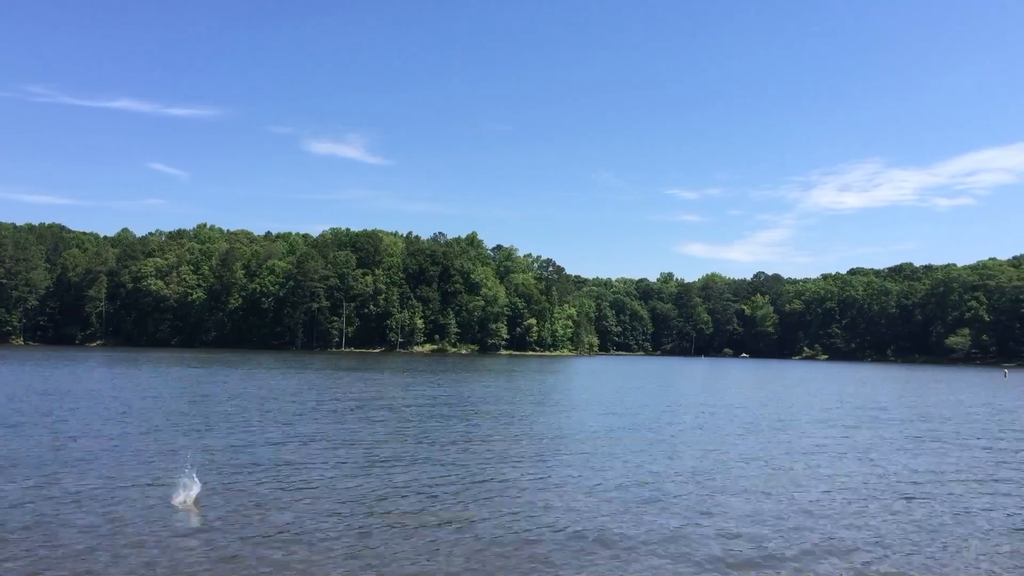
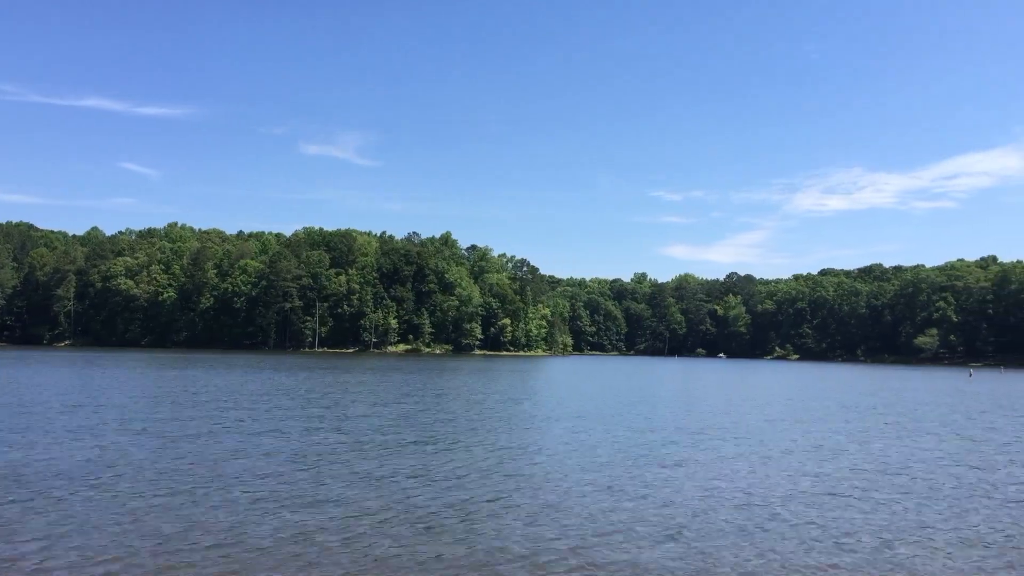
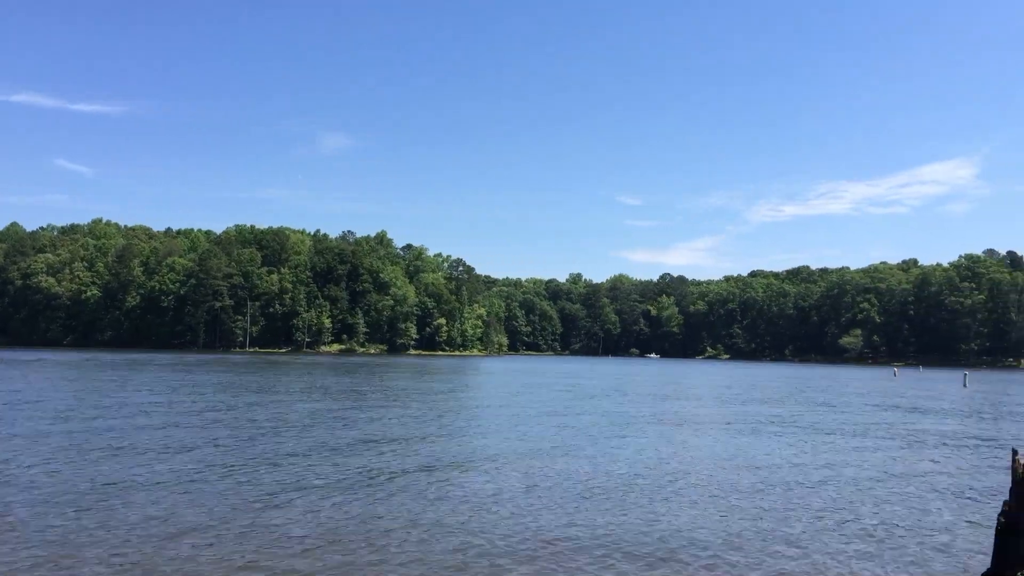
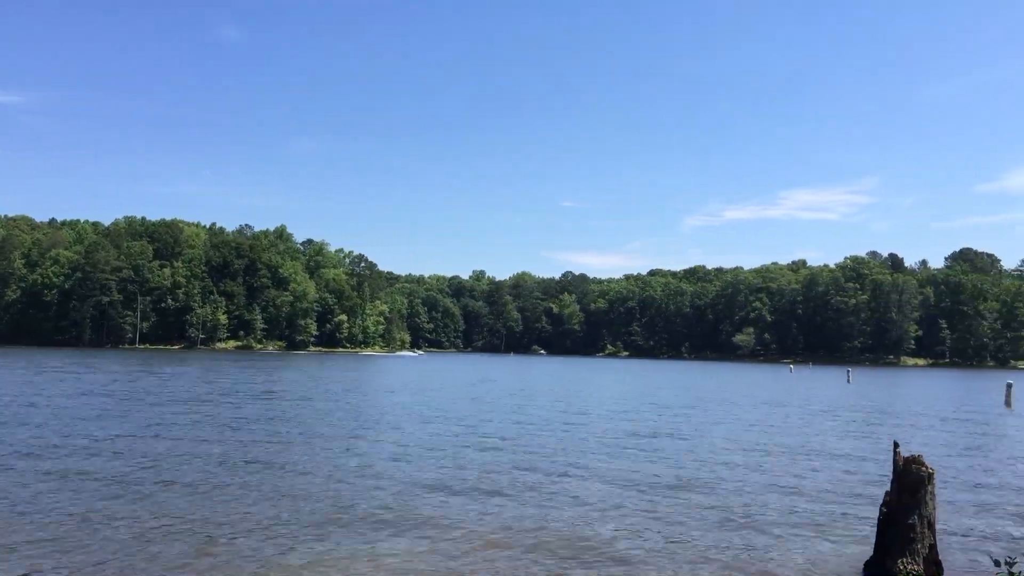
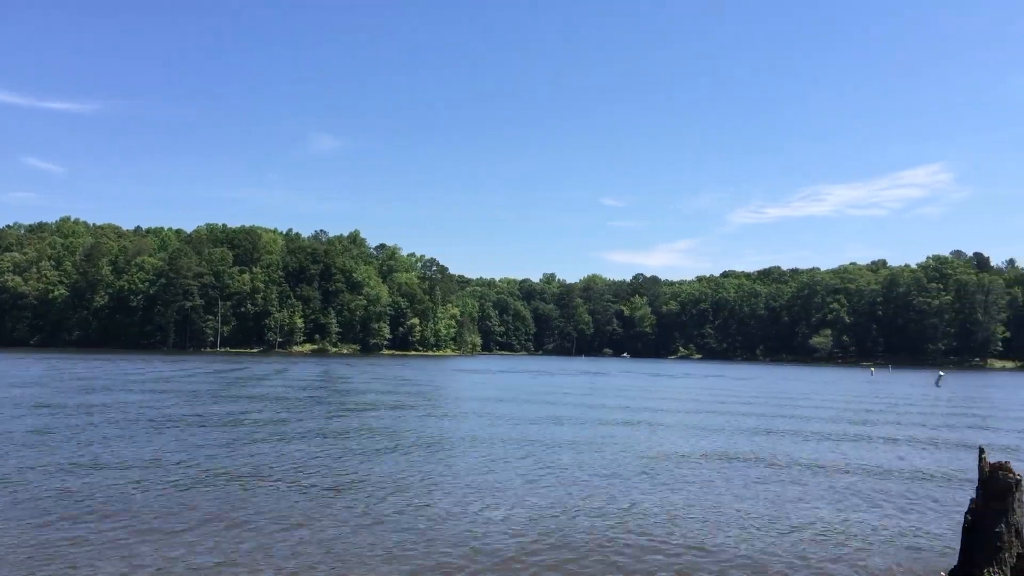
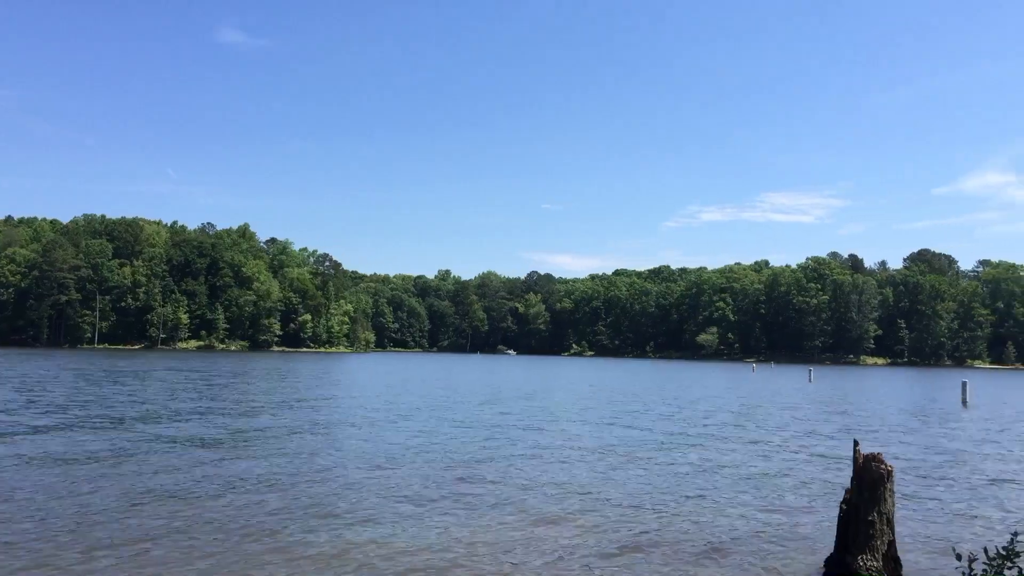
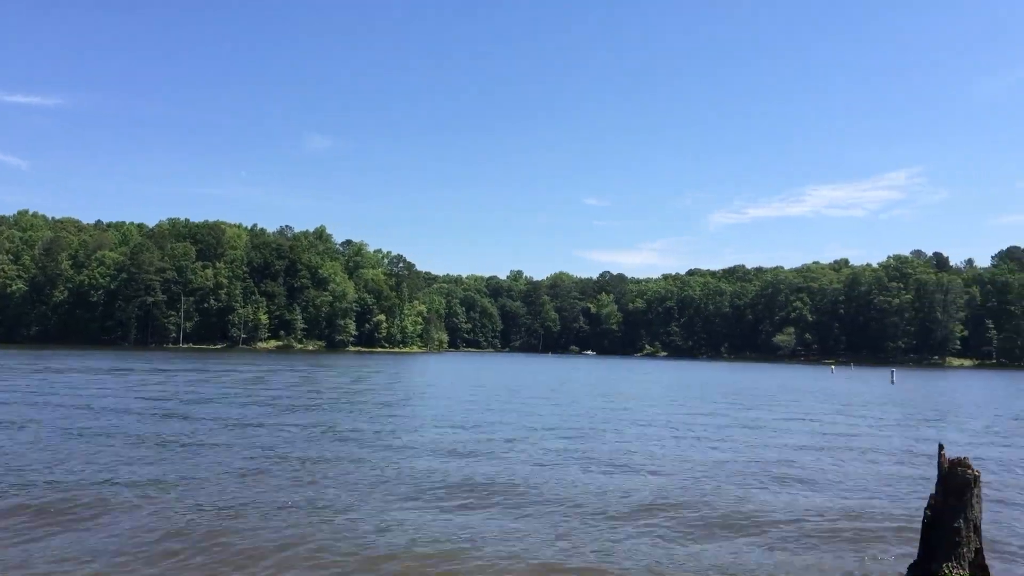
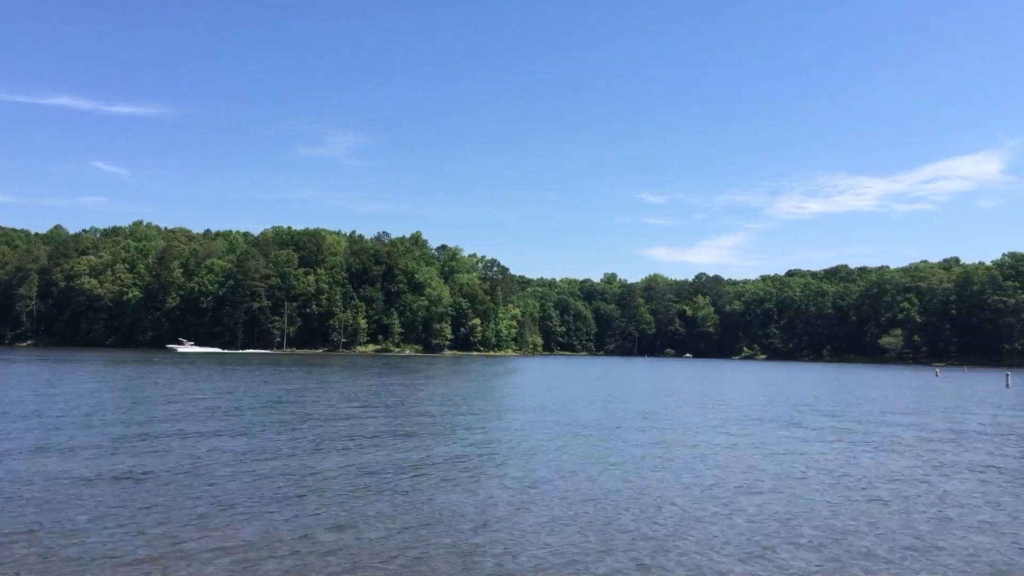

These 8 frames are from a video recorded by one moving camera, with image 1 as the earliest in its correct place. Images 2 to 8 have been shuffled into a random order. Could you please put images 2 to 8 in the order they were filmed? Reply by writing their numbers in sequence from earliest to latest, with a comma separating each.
2, 8, 3, 5, 7, 4, 6
